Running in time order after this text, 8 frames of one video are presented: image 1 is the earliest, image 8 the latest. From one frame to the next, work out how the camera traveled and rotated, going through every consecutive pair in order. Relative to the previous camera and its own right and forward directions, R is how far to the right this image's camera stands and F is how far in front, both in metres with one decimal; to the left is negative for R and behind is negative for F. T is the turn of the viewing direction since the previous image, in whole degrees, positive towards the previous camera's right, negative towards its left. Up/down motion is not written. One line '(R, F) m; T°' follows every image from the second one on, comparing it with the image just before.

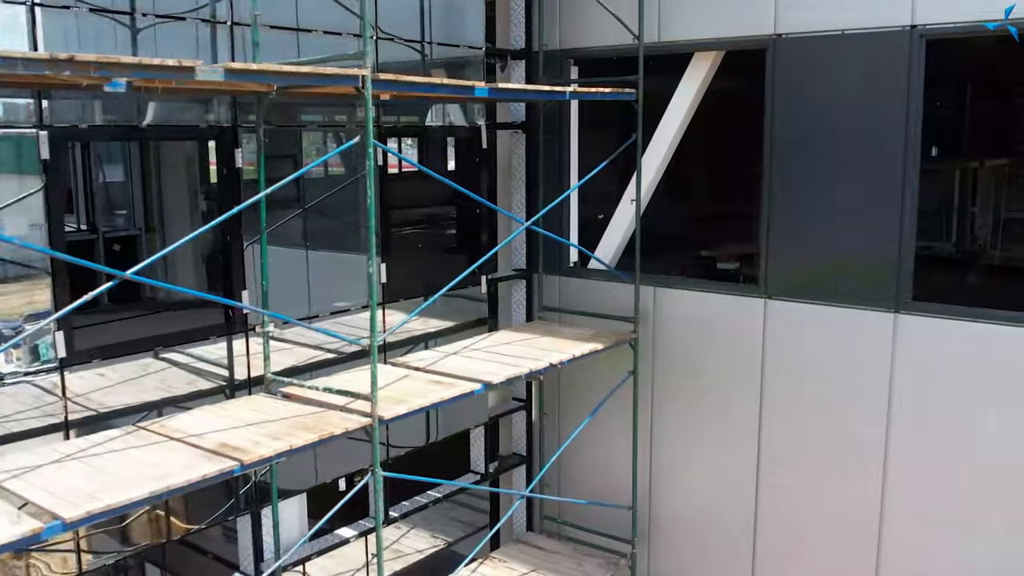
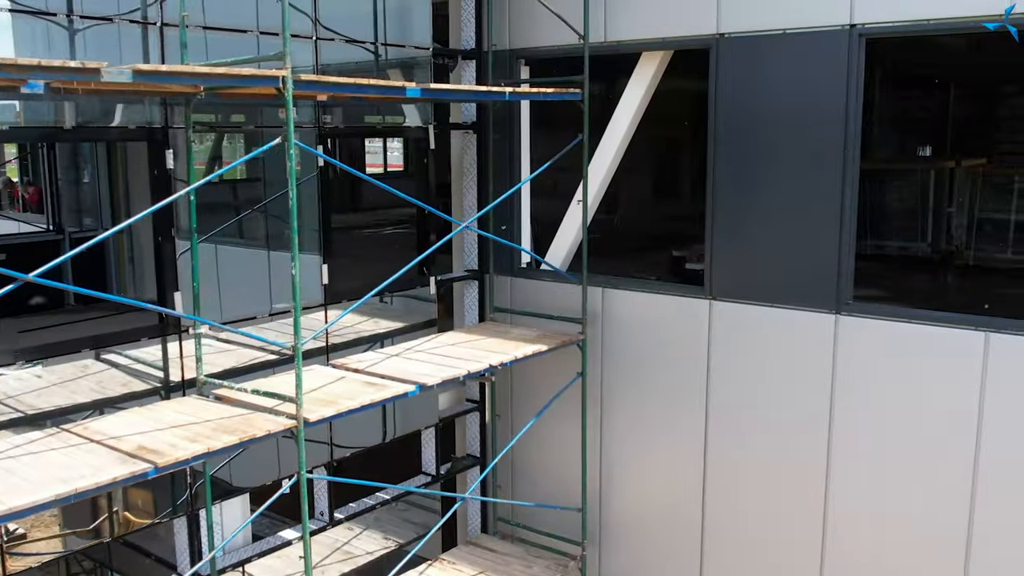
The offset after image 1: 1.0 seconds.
(+0.4, 0.0) m; 0°
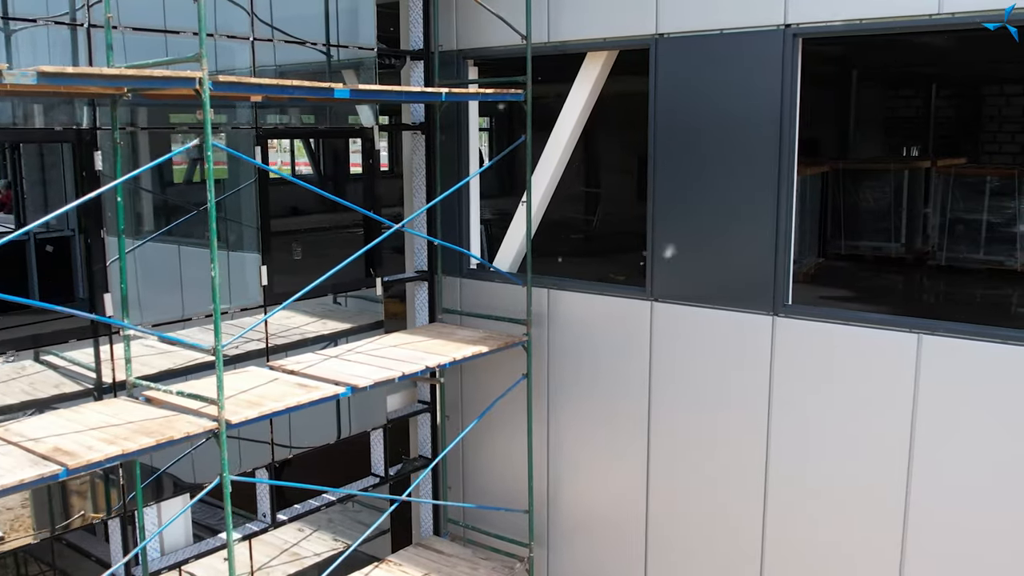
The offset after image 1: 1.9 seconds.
(+0.4, 0.0) m; 0°
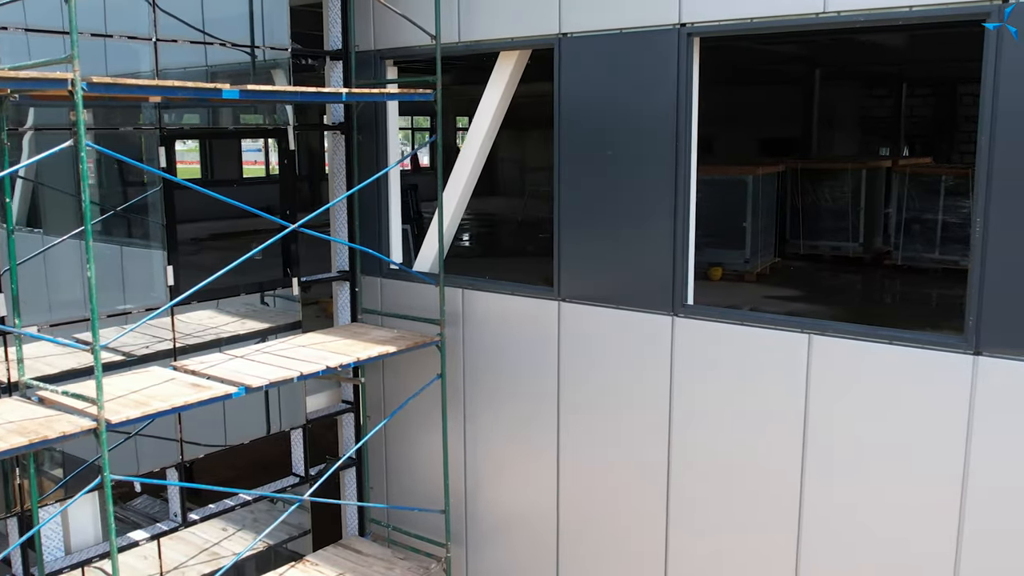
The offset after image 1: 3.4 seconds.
(+0.6, 0.0) m; 0°
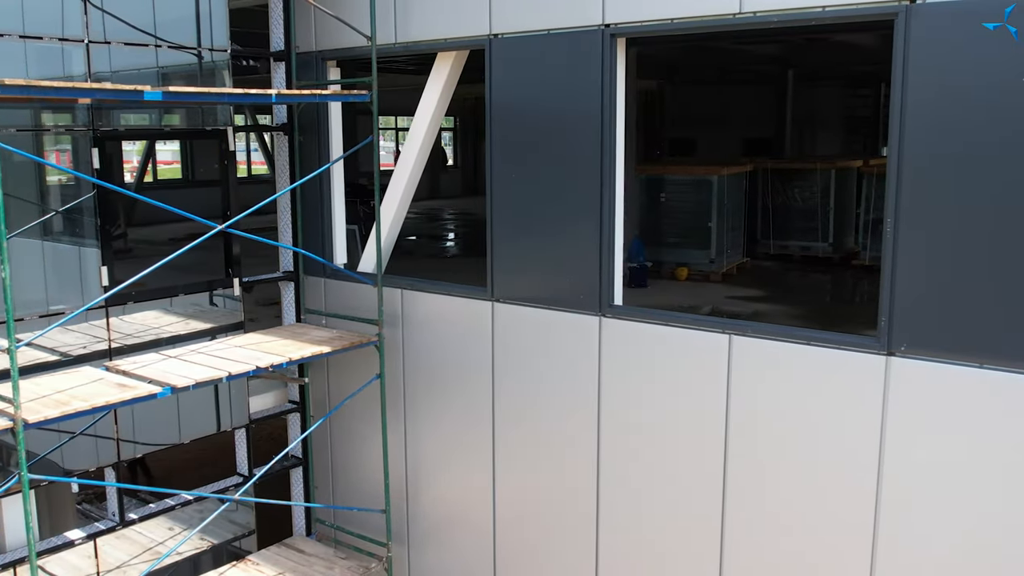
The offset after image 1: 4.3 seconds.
(+0.4, 0.0) m; 0°
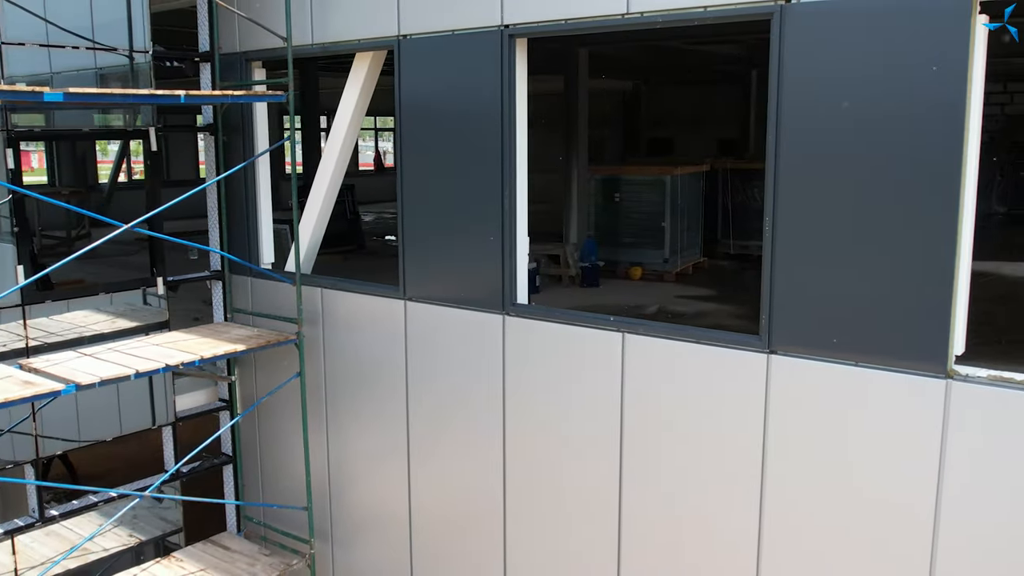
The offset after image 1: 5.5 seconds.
(+0.6, 0.0) m; 0°
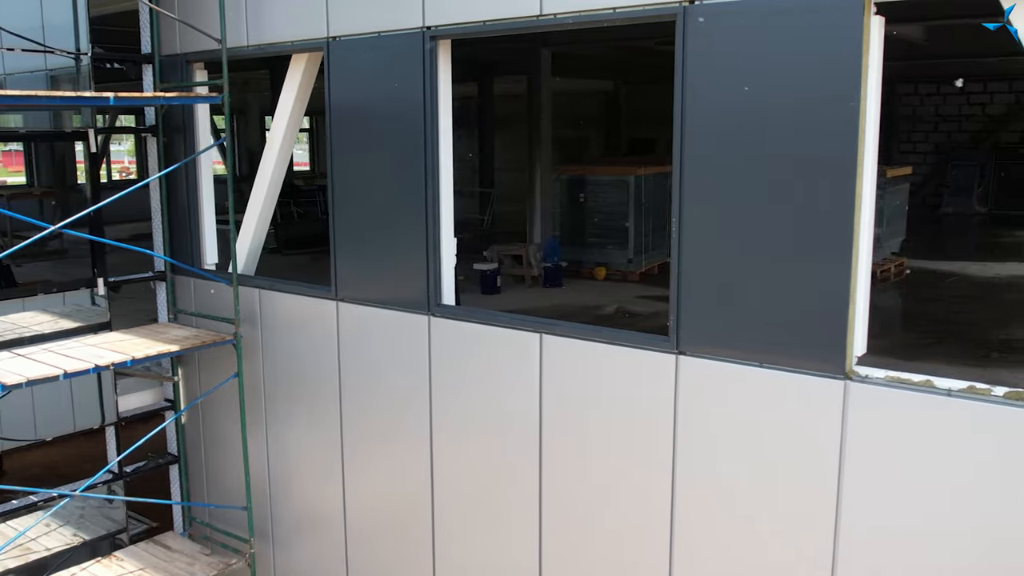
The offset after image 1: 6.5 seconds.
(+0.4, 0.0) m; 0°
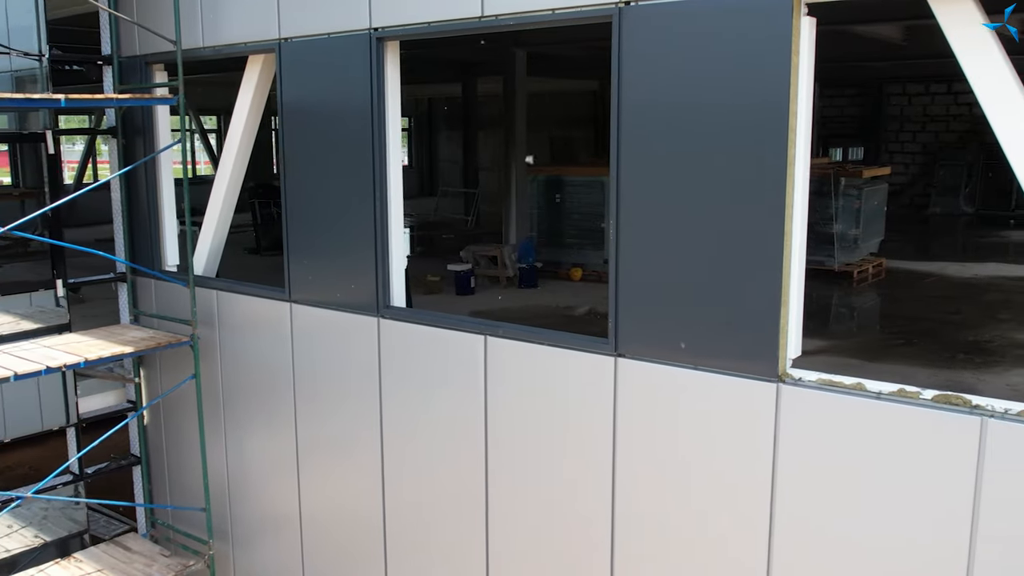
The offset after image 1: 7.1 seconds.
(+0.3, 0.0) m; 0°
